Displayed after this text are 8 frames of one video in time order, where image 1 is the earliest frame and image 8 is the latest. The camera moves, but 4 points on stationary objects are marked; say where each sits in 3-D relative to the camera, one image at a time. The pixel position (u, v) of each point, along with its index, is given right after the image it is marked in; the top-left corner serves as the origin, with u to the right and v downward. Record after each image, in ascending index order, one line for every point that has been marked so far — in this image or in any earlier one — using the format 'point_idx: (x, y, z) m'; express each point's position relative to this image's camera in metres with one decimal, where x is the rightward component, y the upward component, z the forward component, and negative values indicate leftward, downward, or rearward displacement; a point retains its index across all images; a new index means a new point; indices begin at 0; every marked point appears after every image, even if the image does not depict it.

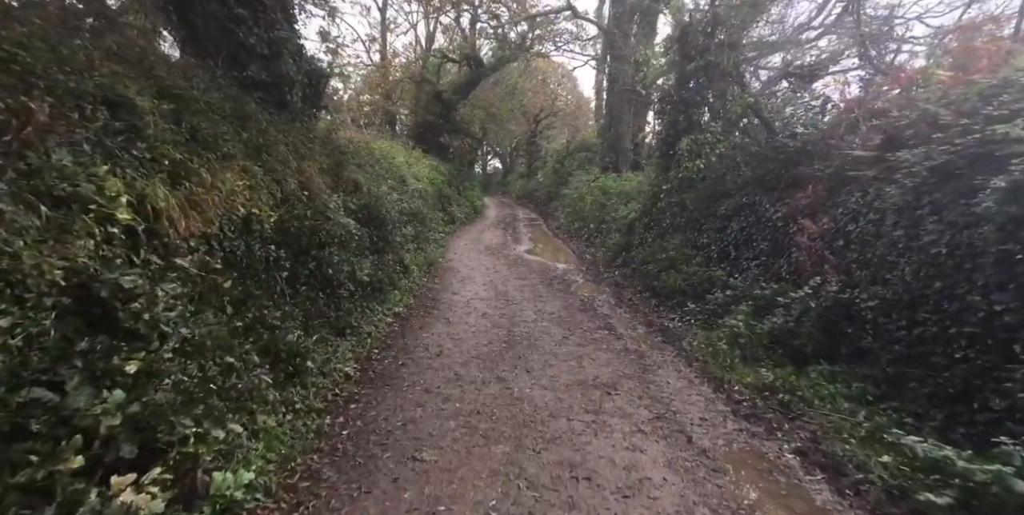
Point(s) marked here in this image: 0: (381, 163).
0: (-4.1, +2.8, +14.6) m
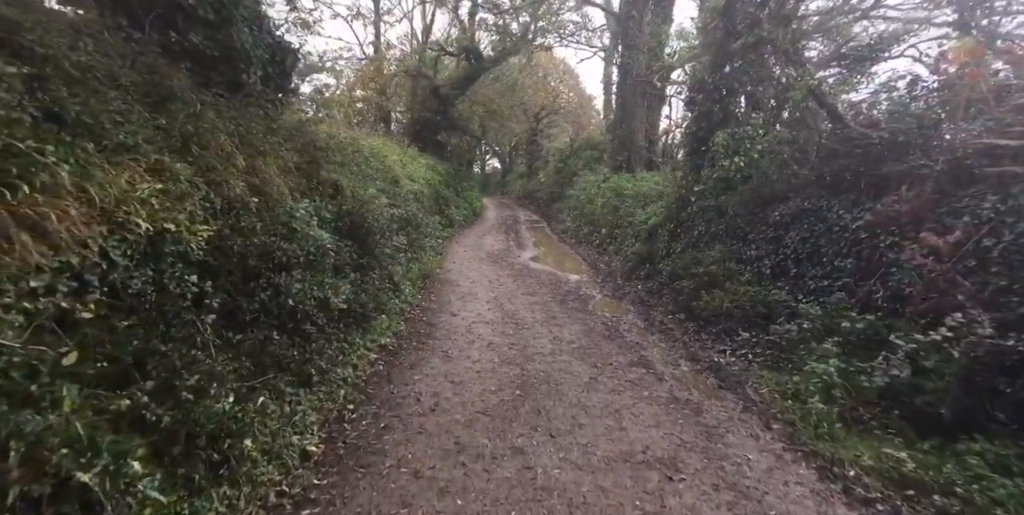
0: (-3.9, +2.5, +13.1) m
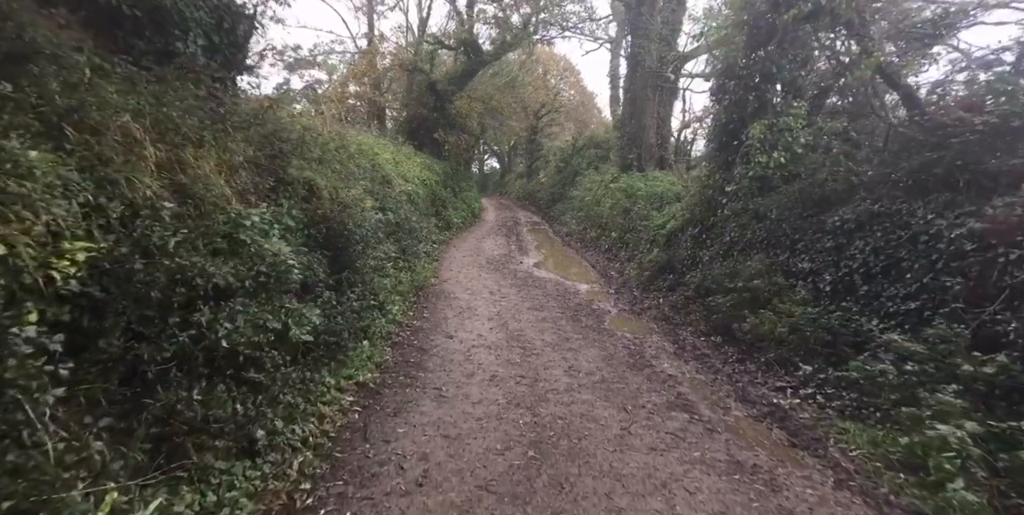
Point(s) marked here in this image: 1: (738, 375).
0: (-3.8, +2.3, +11.9) m
1: (+2.8, -1.4, +5.8) m
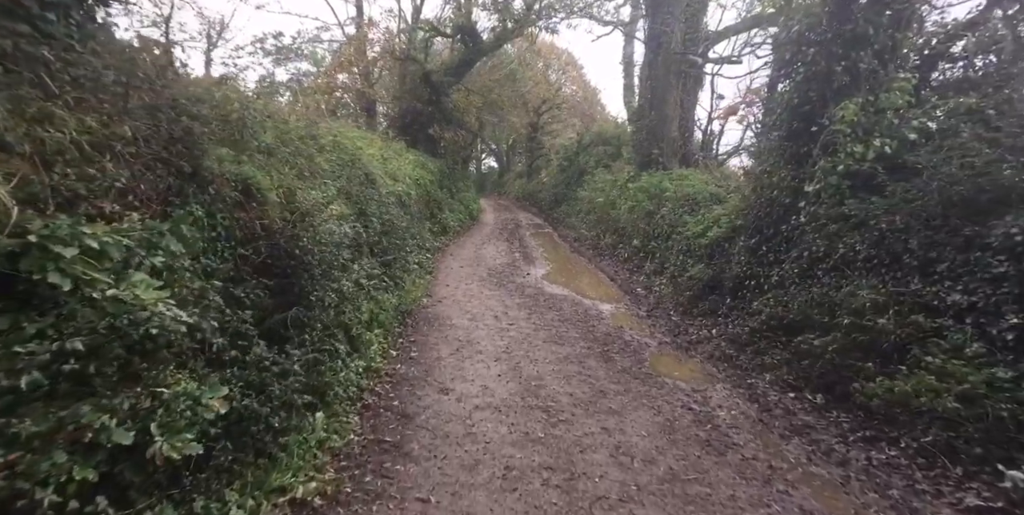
0: (-3.7, +2.0, +9.8) m
1: (+3.0, -1.7, +3.8) m
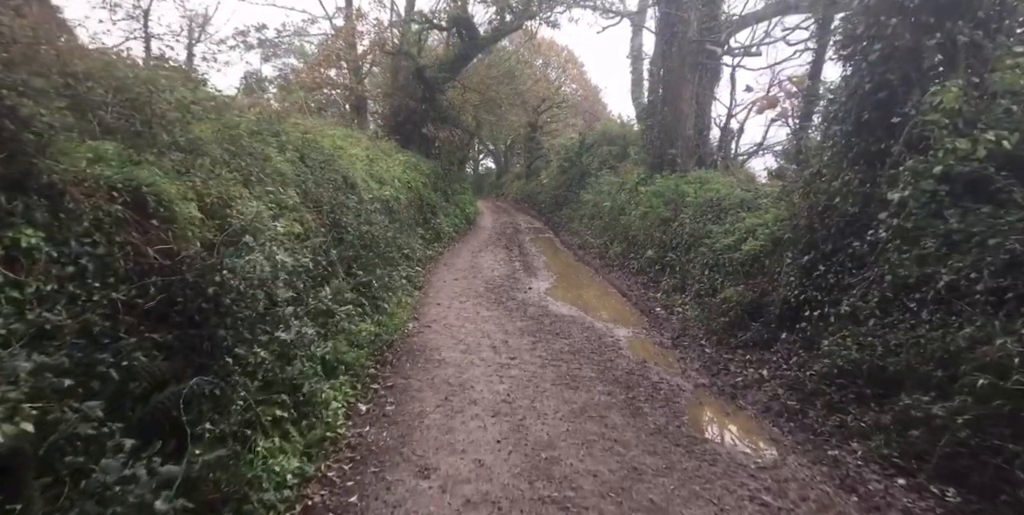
0: (-3.7, +1.7, +8.4) m
1: (+3.0, -2.0, +2.4) m
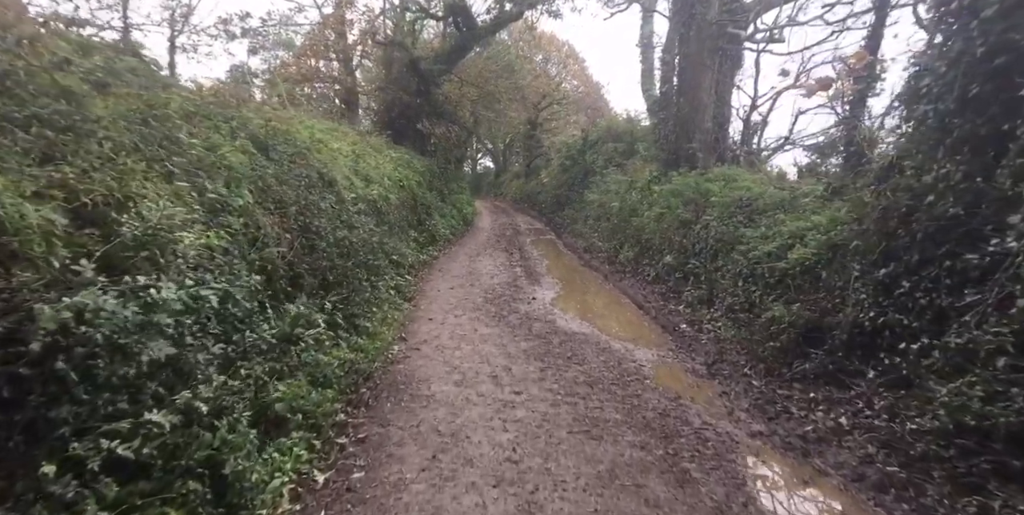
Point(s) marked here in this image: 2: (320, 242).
0: (-3.6, +1.6, +7.0) m
1: (+3.1, -2.2, +1.1) m
2: (-2.9, +0.3, +7.1) m
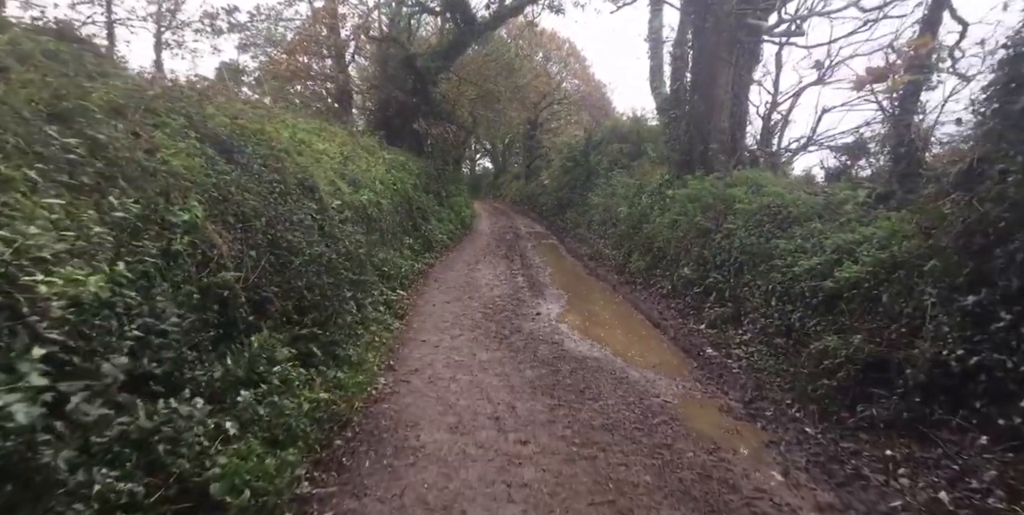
0: (-3.6, +1.3, +6.0) m
1: (+3.2, -2.4, +0.1) m
2: (-2.8, 0.0, +6.1) m
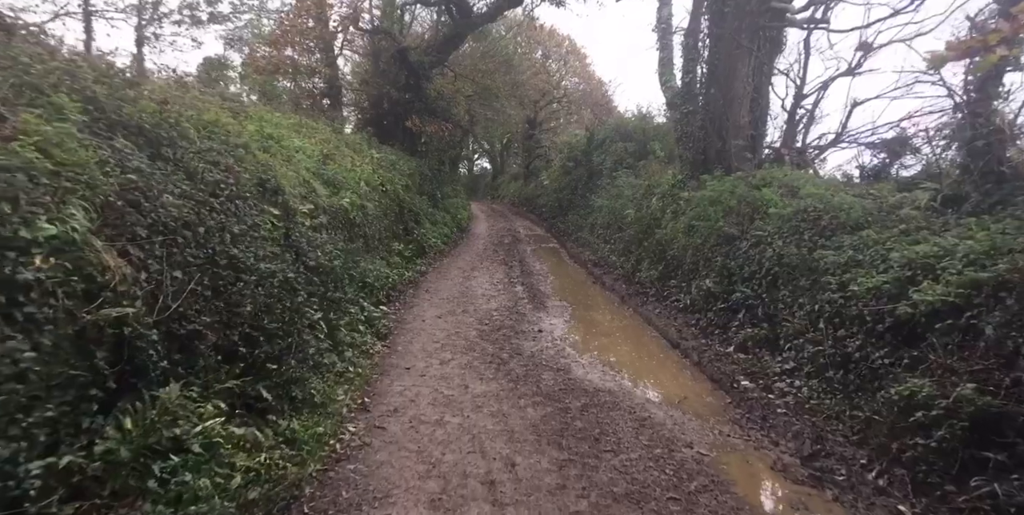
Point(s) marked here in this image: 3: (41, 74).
0: (-3.6, +1.1, +4.8) m
1: (+3.2, -2.6, -1.1) m
2: (-2.8, -0.2, +4.9) m
3: (-4.7, +2.0, +4.7) m
